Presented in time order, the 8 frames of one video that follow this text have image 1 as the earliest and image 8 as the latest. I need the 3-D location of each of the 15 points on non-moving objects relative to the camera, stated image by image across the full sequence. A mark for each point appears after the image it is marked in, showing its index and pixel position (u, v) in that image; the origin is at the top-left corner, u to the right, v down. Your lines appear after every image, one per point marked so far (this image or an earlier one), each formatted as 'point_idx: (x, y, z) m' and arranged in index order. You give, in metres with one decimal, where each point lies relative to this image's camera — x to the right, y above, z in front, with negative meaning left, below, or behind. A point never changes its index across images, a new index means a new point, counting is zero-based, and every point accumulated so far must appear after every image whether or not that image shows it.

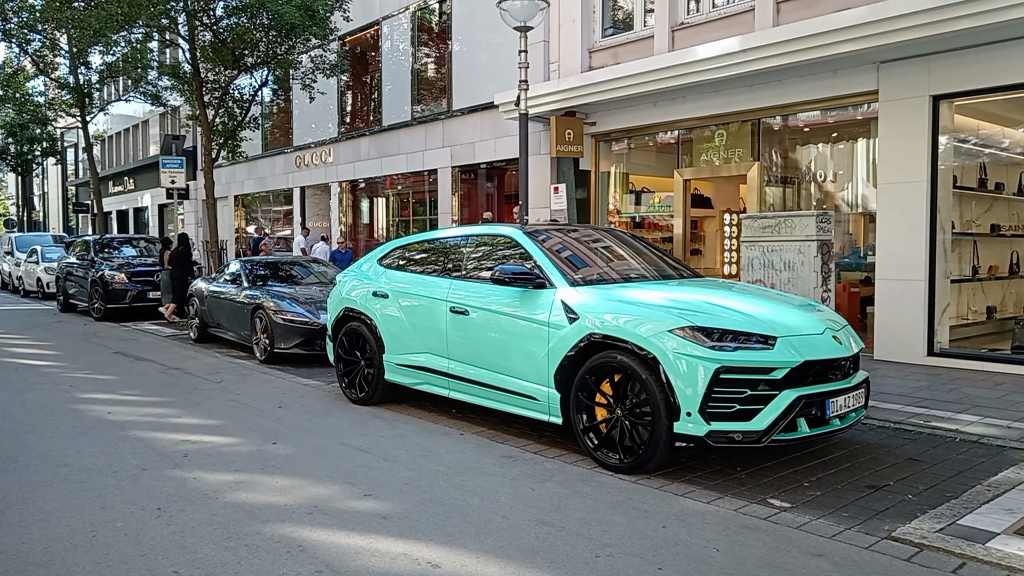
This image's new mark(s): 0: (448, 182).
0: (-1.3, +2.2, +16.4) m
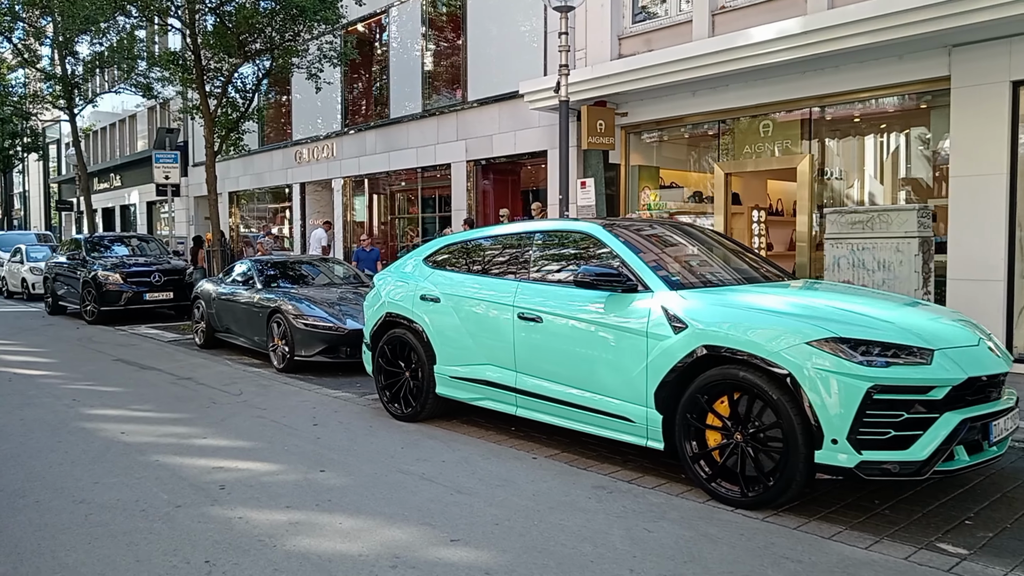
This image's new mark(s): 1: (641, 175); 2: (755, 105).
0: (-1.0, +2.2, +15.6) m
1: (+2.2, +1.9, +13.3) m
2: (+3.5, +2.6, +11.2) m
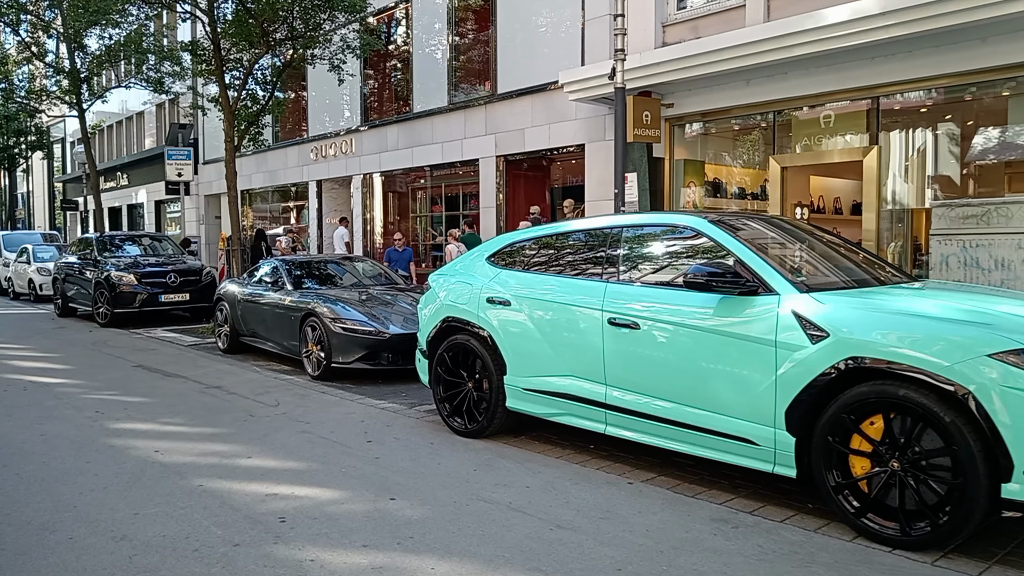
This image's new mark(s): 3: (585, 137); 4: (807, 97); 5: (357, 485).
0: (-0.4, +2.2, +14.9) m
1: (+2.8, +1.9, +12.6) m
2: (+4.0, +2.5, +10.5) m
3: (+1.2, +2.4, +12.9) m
4: (+3.9, +2.5, +10.7) m
5: (-1.0, -1.2, +4.9) m
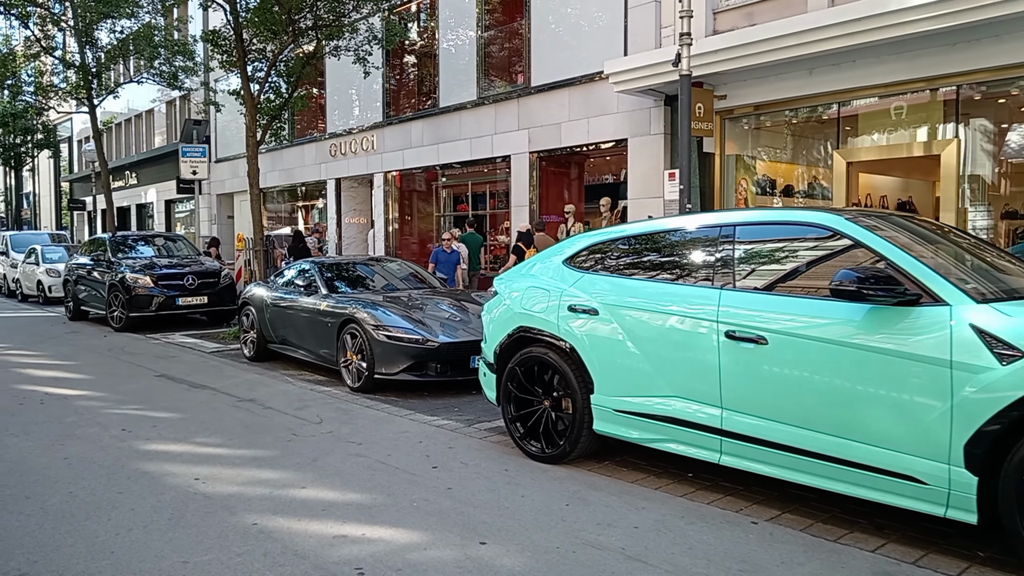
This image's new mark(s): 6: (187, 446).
0: (+0.2, +2.1, +14.2) m
1: (+3.4, +1.8, +11.9) m
2: (+4.6, +2.5, +9.8) m
3: (+1.8, +2.4, +12.2) m
4: (+4.5, +2.5, +10.0) m
5: (-0.4, -1.3, +4.3) m
6: (-2.4, -1.2, +6.0) m
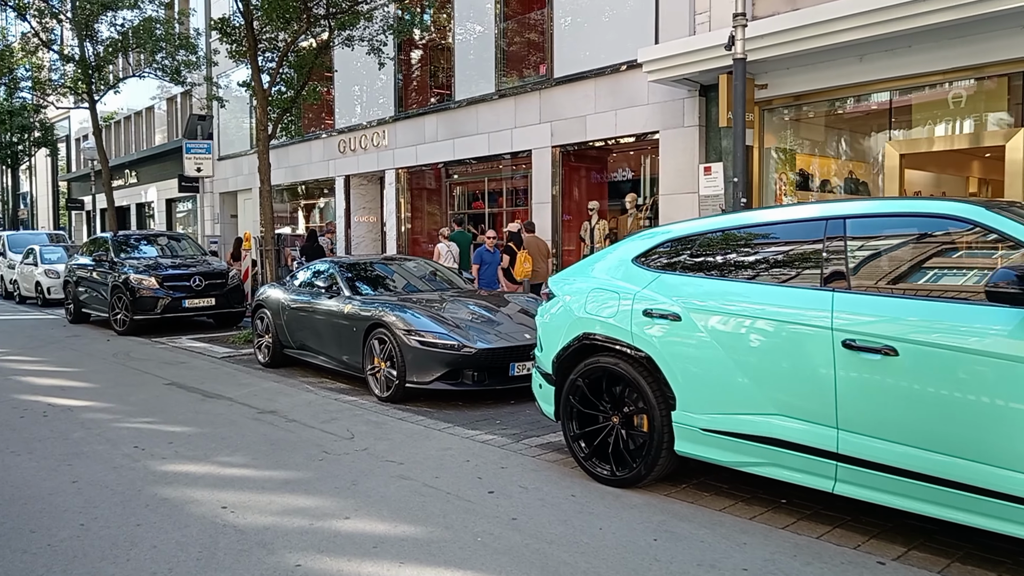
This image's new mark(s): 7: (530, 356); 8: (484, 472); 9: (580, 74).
0: (+0.6, +2.1, +13.6) m
1: (+3.7, +1.8, +11.3) m
2: (+5.0, +2.5, +9.2) m
3: (+2.1, +2.4, +11.6) m
4: (+4.9, +2.5, +9.4) m
5: (0.0, -1.3, +3.7) m
6: (-2.1, -1.2, +5.4) m
7: (+0.2, -0.6, +7.3) m
8: (-0.2, -1.2, +5.2) m
9: (+1.1, +3.4, +12.8) m
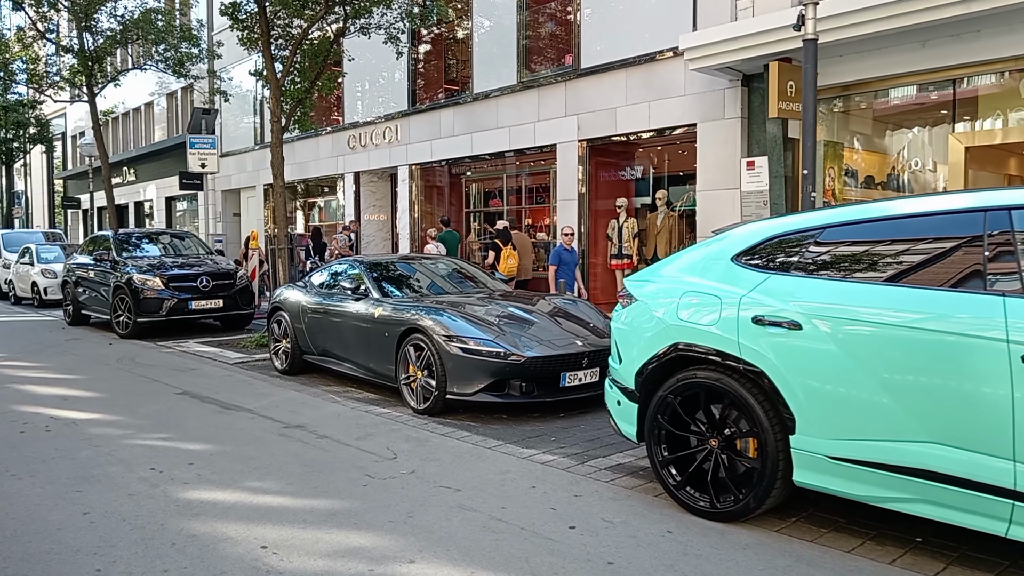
0: (+0.9, +2.1, +13.0) m
1: (+4.1, +1.8, +10.7) m
2: (+5.4, +2.5, +8.6) m
3: (+2.5, +2.4, +11.0) m
4: (+5.3, +2.5, +8.8) m
5: (+0.4, -1.3, +3.0) m
6: (-1.6, -1.2, +4.8) m
7: (+0.6, -0.6, +6.7) m
8: (+0.3, -1.2, +4.5) m
9: (+1.5, +3.4, +12.1) m
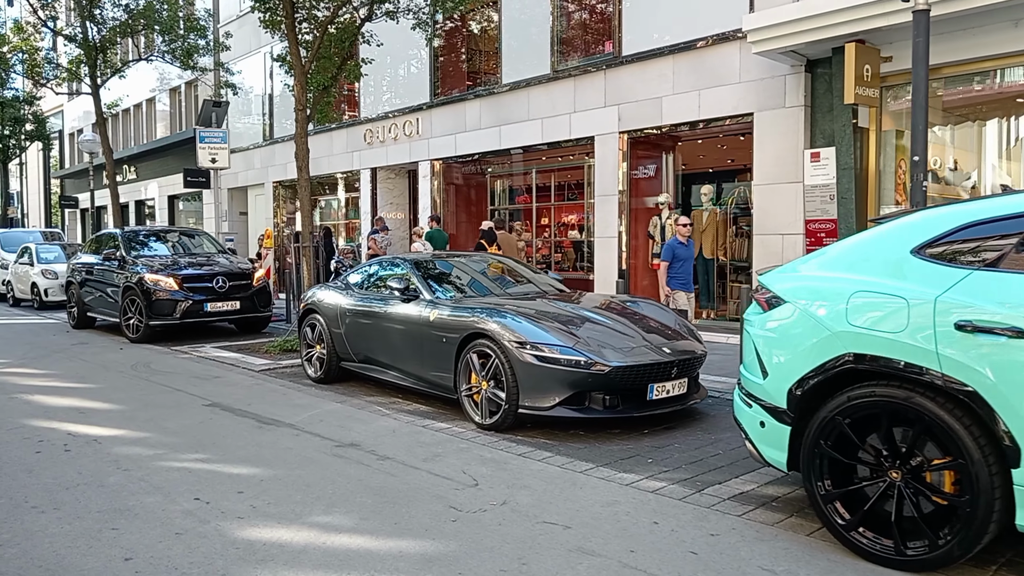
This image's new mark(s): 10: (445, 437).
0: (+1.5, +2.1, +12.2) m
1: (+4.7, +1.8, +10.0) m
2: (+6.0, +2.5, +7.9) m
3: (+3.1, +2.3, +10.2) m
4: (+5.8, +2.5, +8.1) m
5: (+1.1, -1.3, +2.3) m
6: (-1.0, -1.2, +4.0) m
7: (+1.2, -0.6, +5.9) m
8: (+0.9, -1.2, +3.8) m
9: (+2.0, +3.4, +11.4) m
10: (-0.5, -1.1, +5.9) m
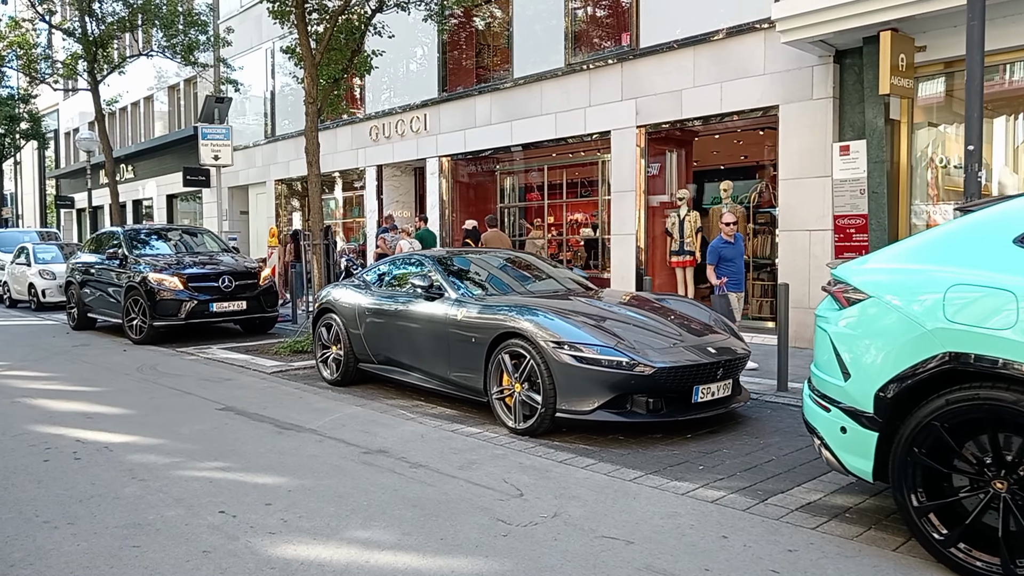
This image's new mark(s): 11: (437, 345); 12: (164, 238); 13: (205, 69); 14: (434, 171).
0: (+1.7, +2.1, +11.9) m
1: (+4.9, +1.8, +9.7) m
2: (+6.2, +2.5, +7.6) m
3: (+3.3, +2.4, +9.9) m
4: (+6.1, +2.5, +7.8) m
5: (+1.3, -1.2, +1.9) m
6: (-0.8, -1.2, +3.7) m
7: (+1.4, -0.6, +5.6) m
8: (+1.1, -1.2, +3.5) m
9: (+2.2, +3.4, +11.1) m
10: (-0.2, -1.1, +5.5) m
11: (-0.6, -0.5, +6.5) m
12: (-5.8, +0.8, +13.5) m
13: (-7.6, +5.4, +19.8) m
14: (-1.5, +2.2, +15.4) m
